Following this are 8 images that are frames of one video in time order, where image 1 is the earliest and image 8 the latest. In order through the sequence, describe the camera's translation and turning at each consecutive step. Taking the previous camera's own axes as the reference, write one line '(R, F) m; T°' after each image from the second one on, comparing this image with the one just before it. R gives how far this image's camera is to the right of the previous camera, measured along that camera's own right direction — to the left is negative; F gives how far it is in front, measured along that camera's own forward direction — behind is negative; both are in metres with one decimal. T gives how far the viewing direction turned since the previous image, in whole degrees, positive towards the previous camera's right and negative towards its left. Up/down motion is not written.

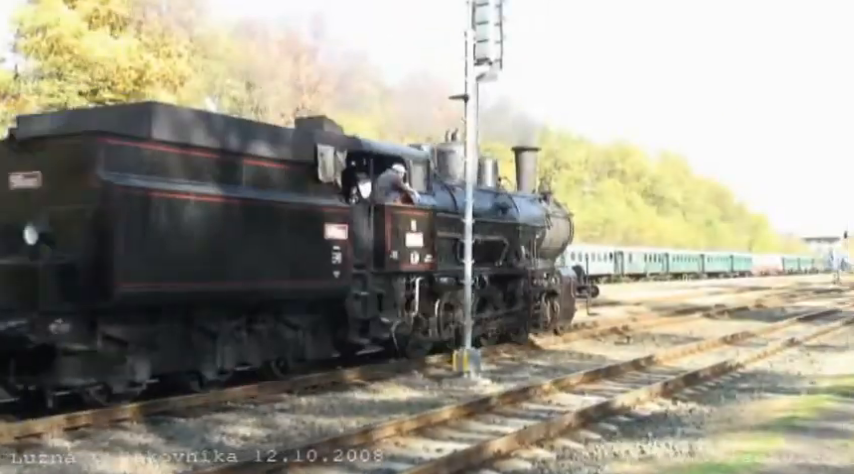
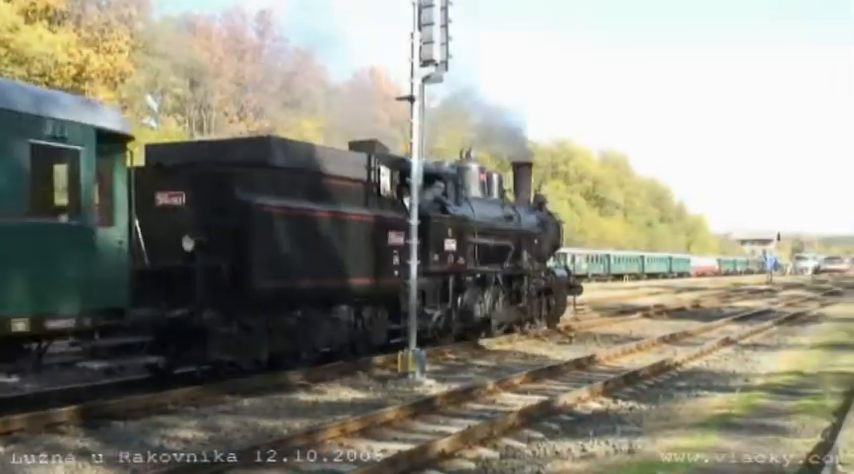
(-0.6, 0.0) m; +5°
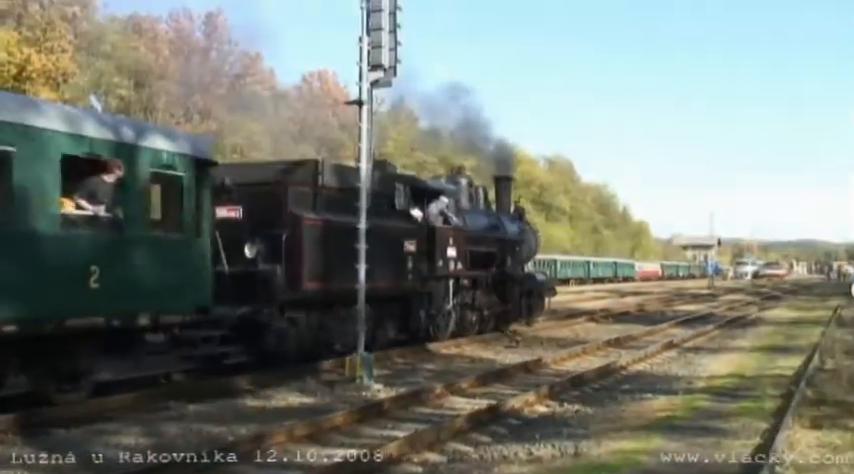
(-0.5, 0.0) m; +4°
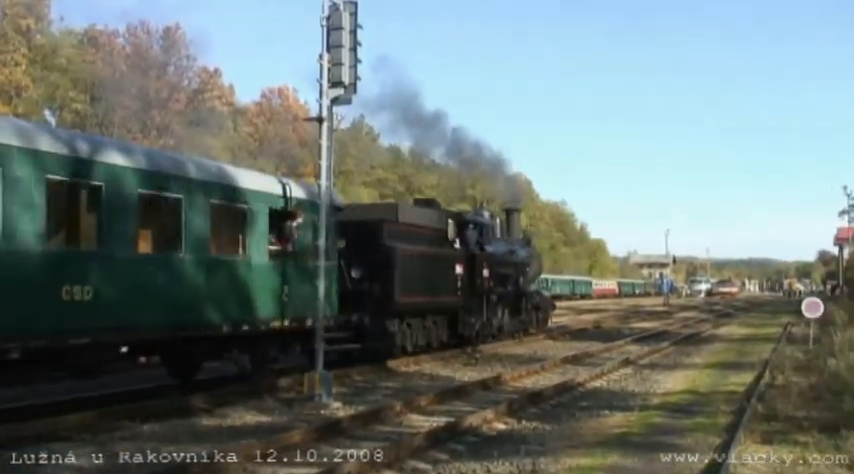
(-0.5, 0.0) m; +4°
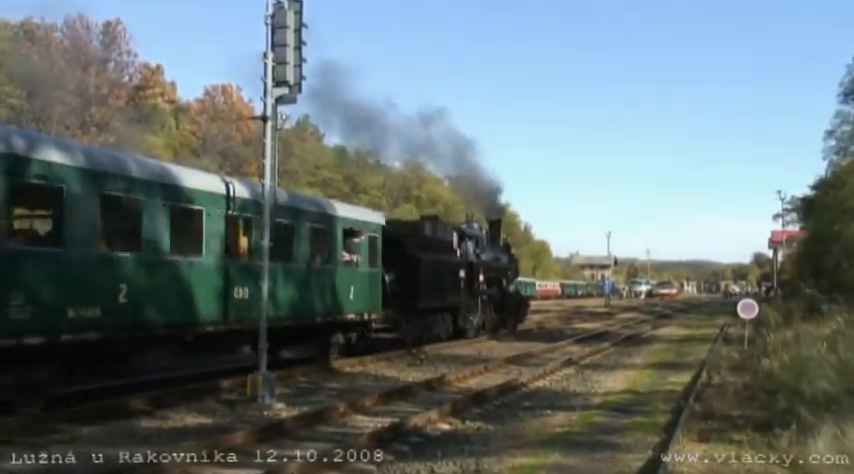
(-0.5, 0.0) m; +4°
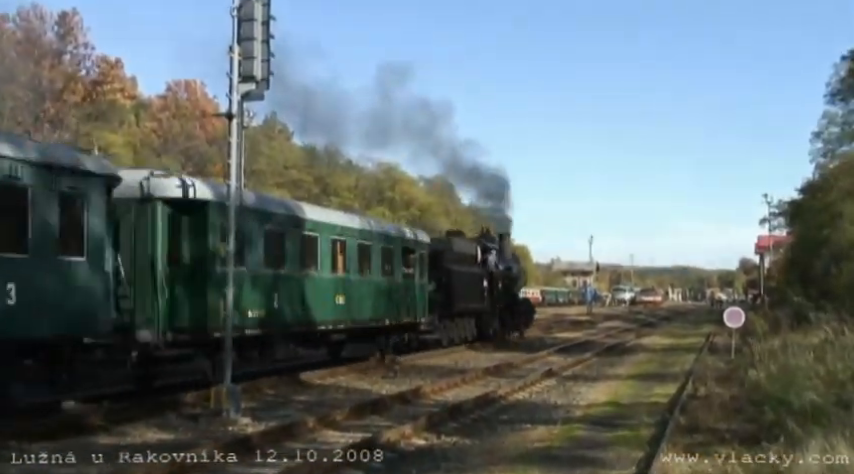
(-0.3, +0.9) m; +2°
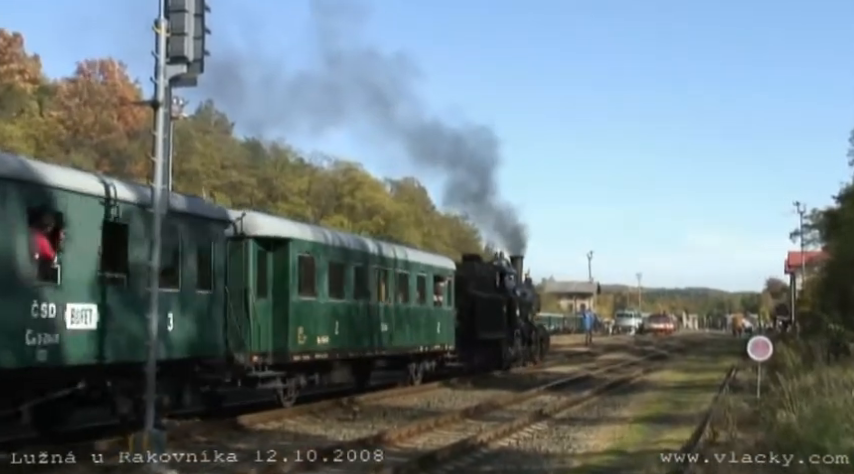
(+0.3, +2.9) m; 0°
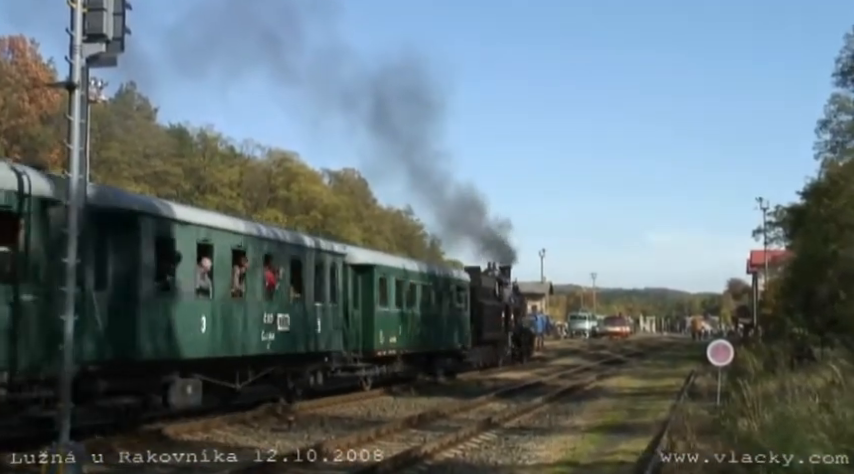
(+0.1, +1.0) m; +2°
